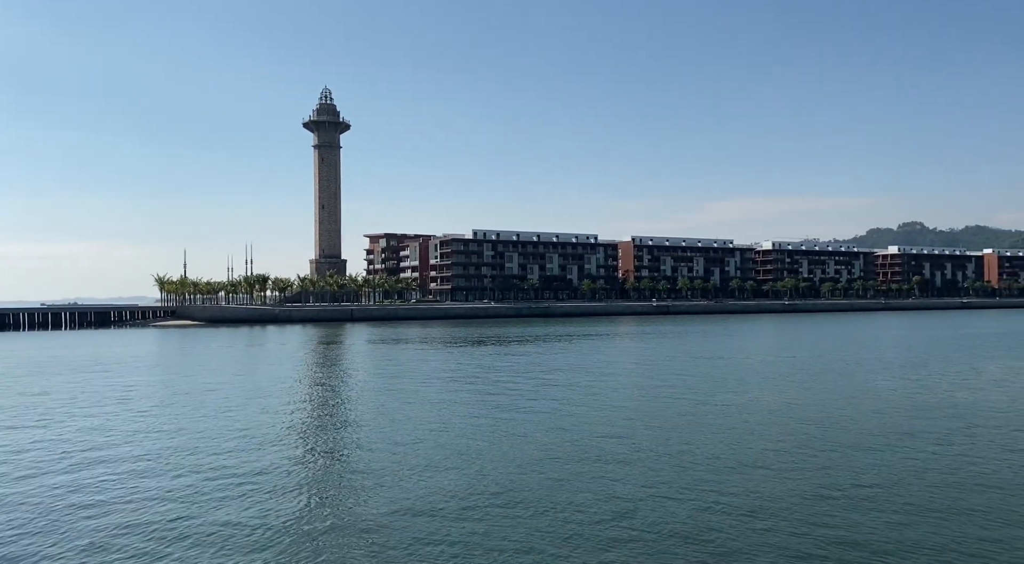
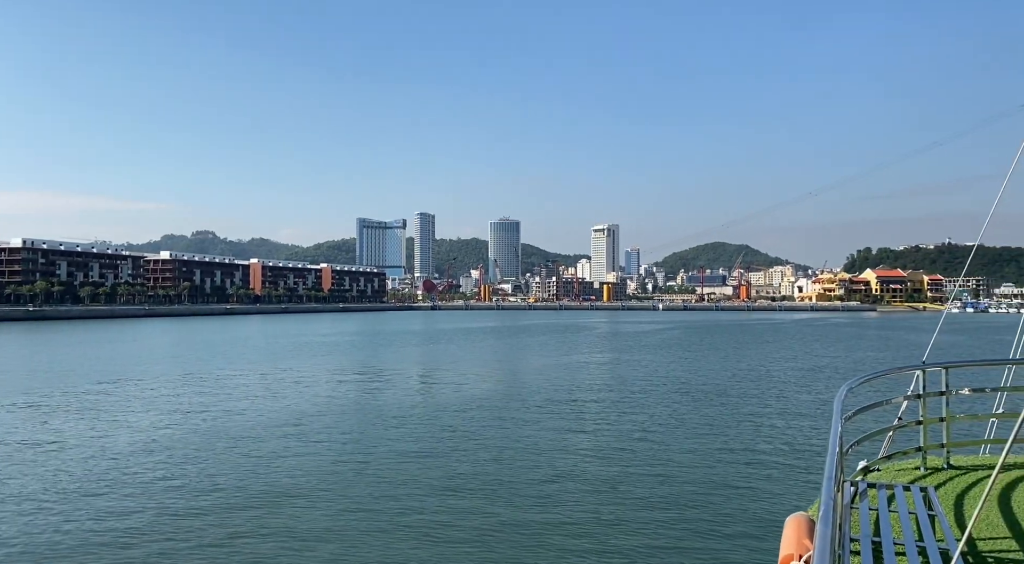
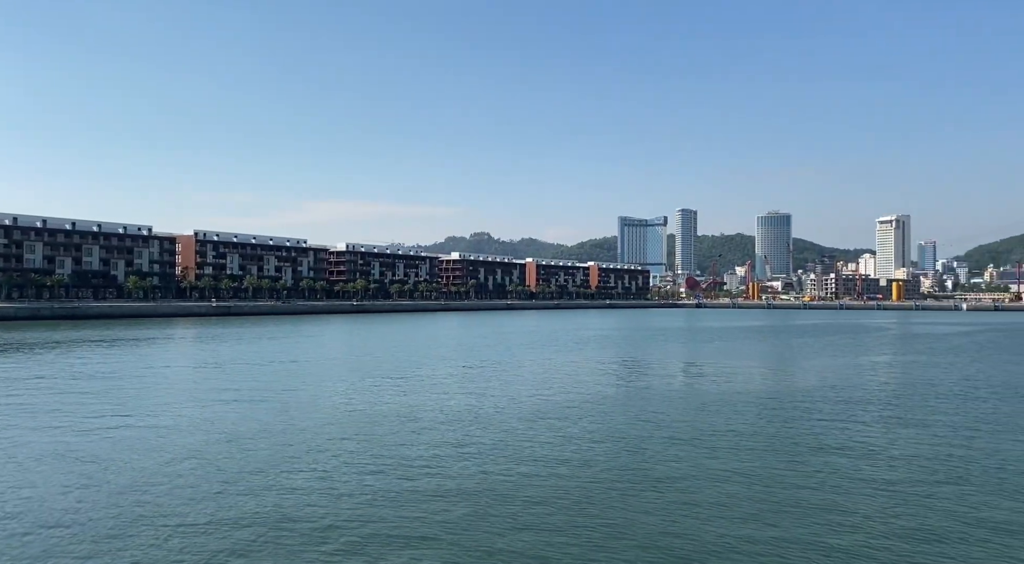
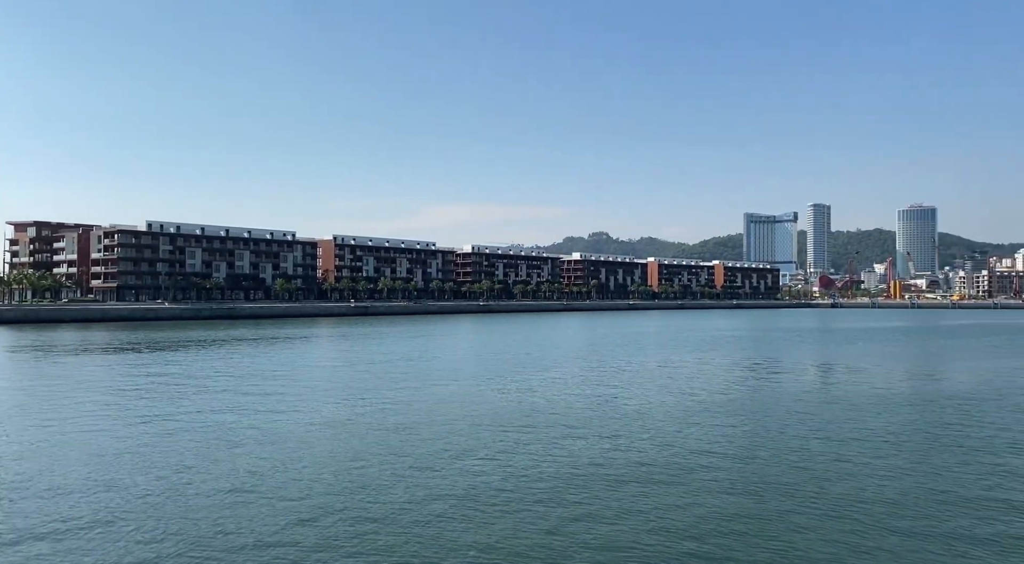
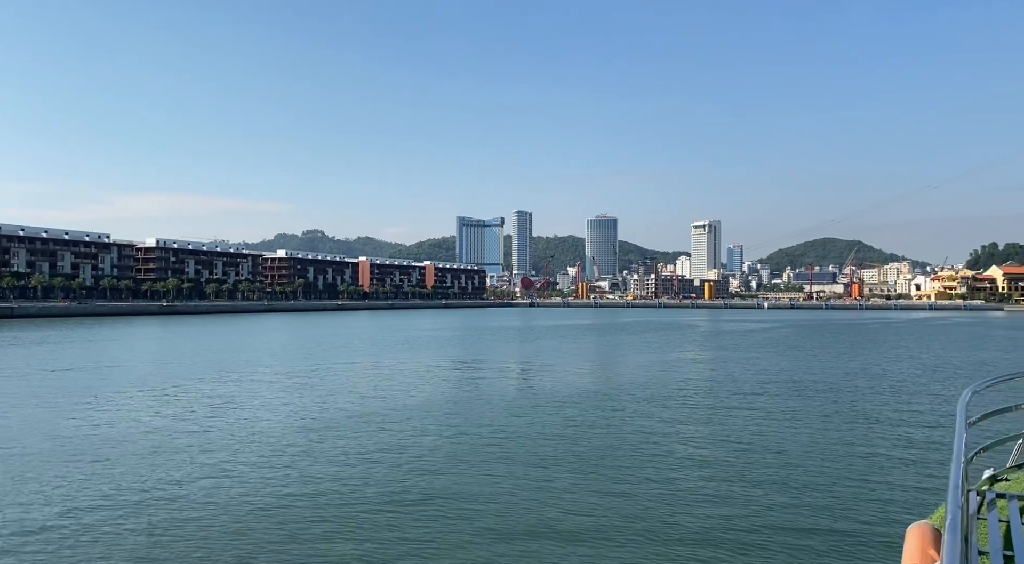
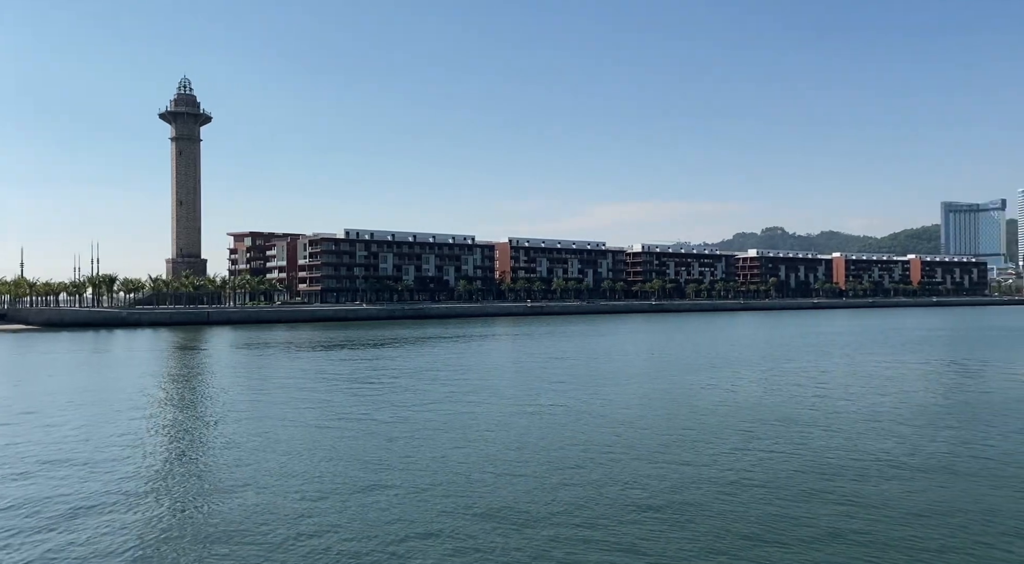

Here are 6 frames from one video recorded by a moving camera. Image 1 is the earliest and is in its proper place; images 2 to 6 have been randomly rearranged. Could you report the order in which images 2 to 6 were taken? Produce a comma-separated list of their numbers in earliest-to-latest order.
6, 4, 3, 5, 2
